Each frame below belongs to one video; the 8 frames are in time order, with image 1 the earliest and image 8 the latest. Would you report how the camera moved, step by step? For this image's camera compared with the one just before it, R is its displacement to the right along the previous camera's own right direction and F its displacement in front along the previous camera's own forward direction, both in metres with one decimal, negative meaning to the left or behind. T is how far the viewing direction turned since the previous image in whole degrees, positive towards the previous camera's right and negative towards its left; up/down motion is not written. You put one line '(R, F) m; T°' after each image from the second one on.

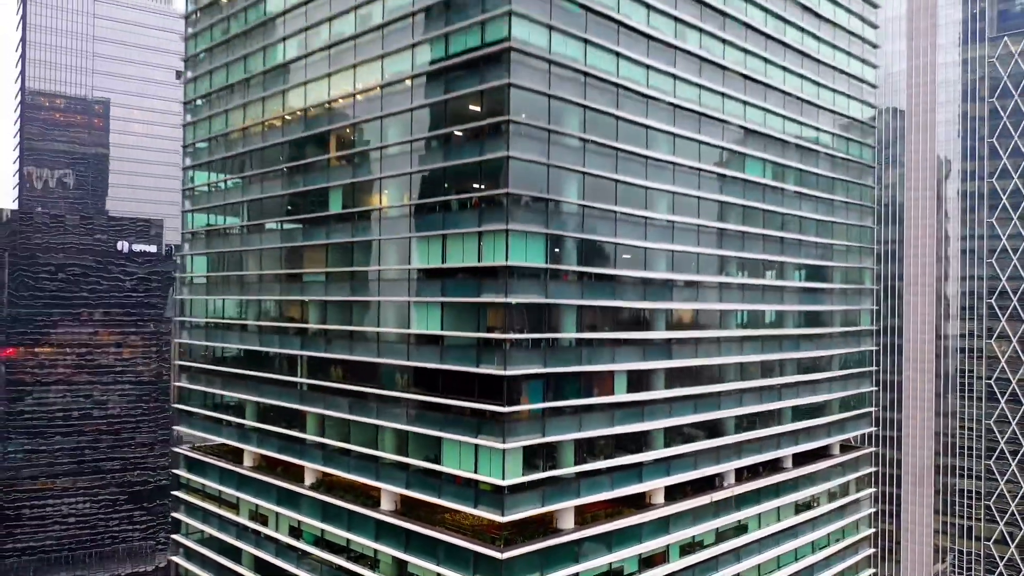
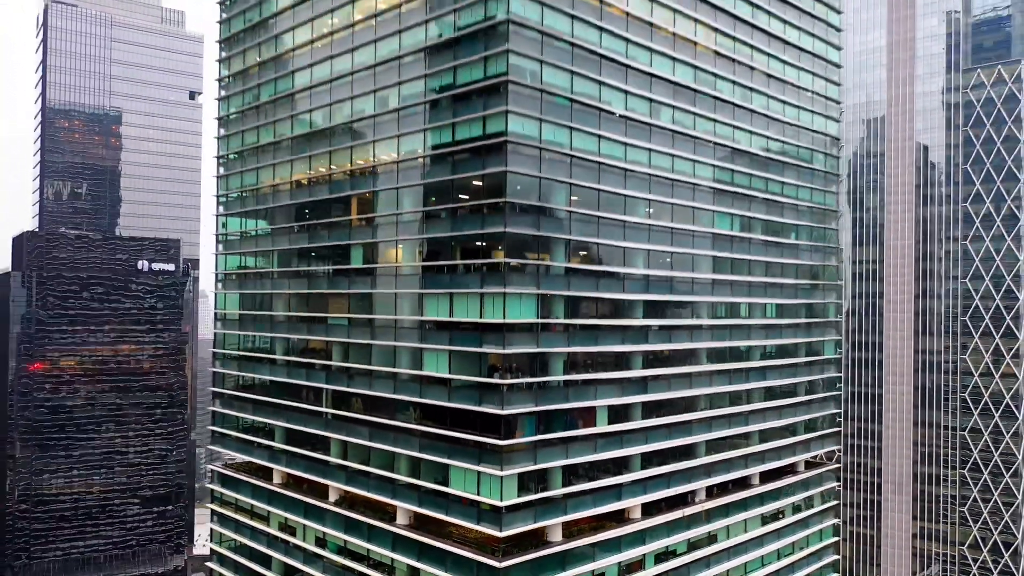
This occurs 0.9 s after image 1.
(+0.3, -7.5) m; 0°
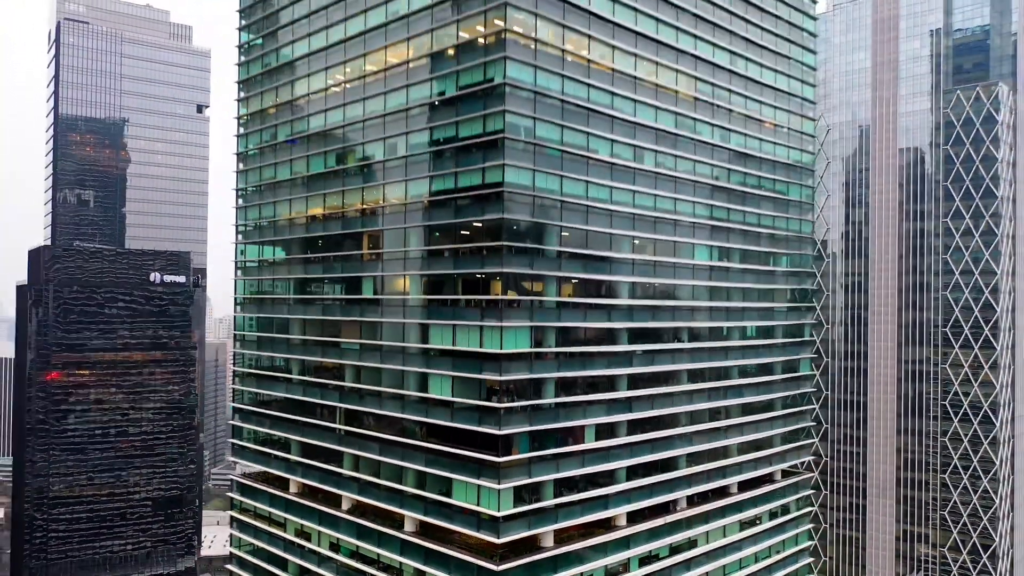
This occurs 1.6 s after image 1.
(+0.3, -5.6) m; 0°
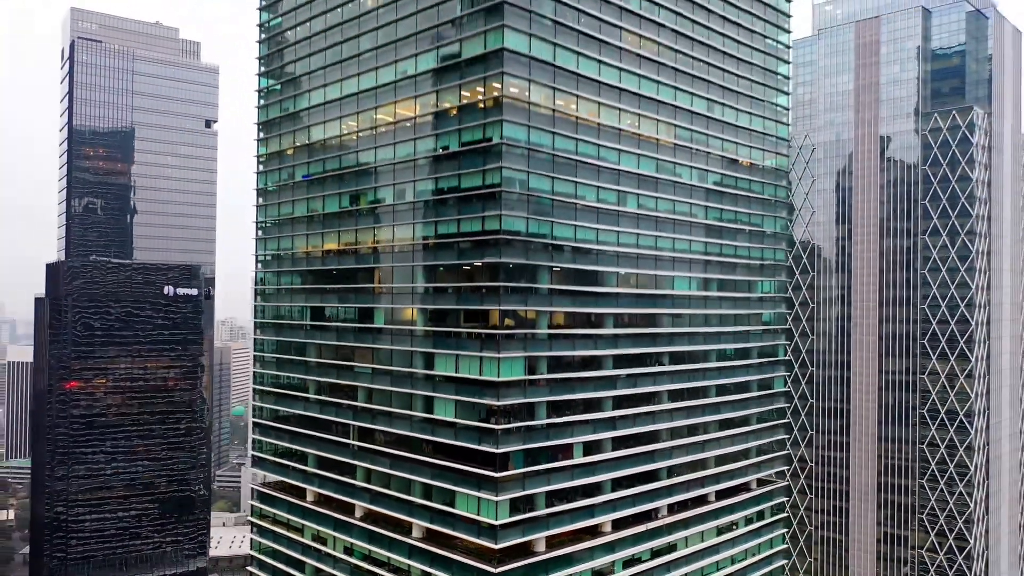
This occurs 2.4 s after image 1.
(+0.3, -6.9) m; 0°
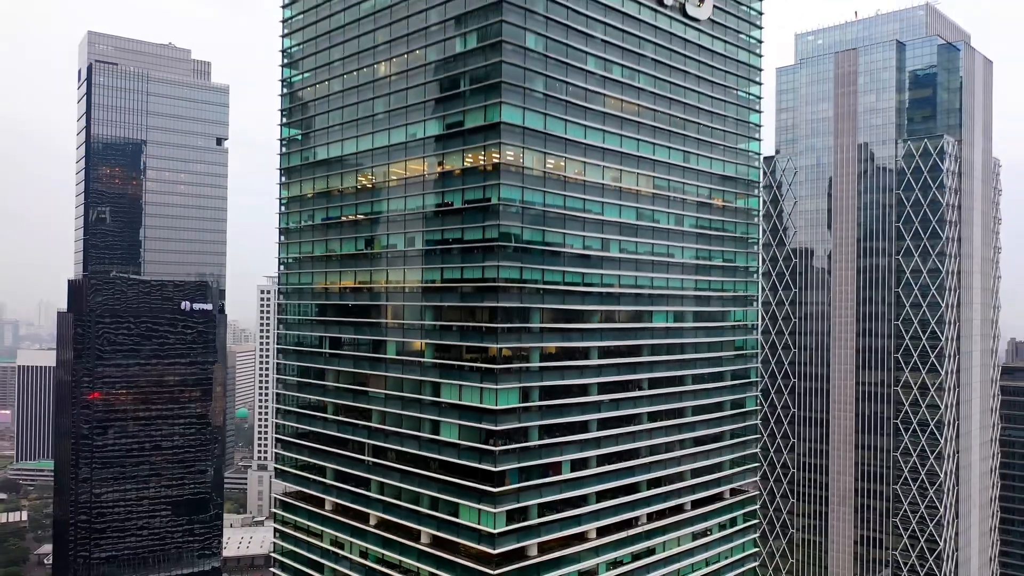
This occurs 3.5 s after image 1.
(+0.3, -9.2) m; 0°
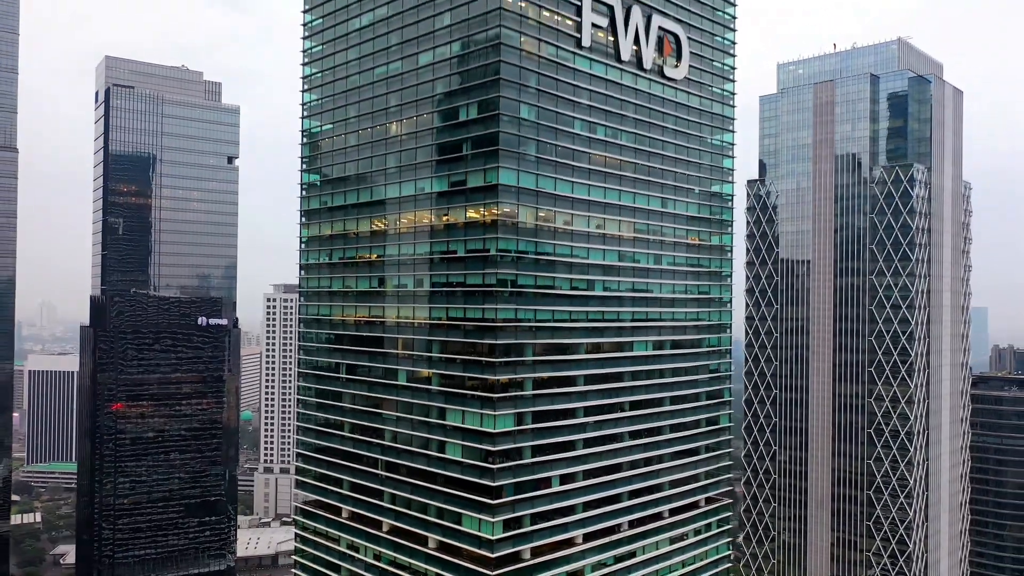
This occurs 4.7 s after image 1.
(+0.4, -10.5) m; 0°
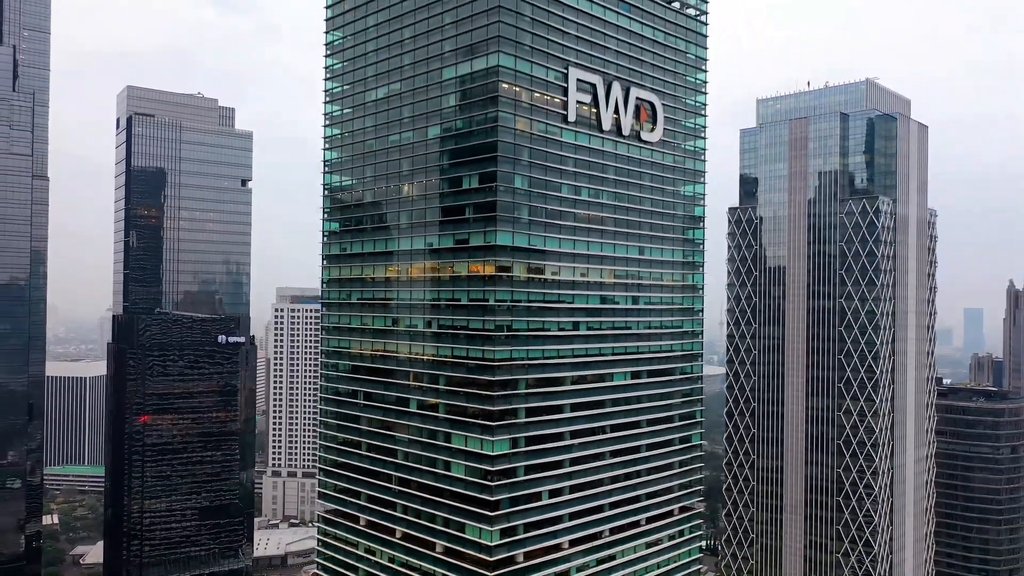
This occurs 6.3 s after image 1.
(+0.5, -14.1) m; 0°
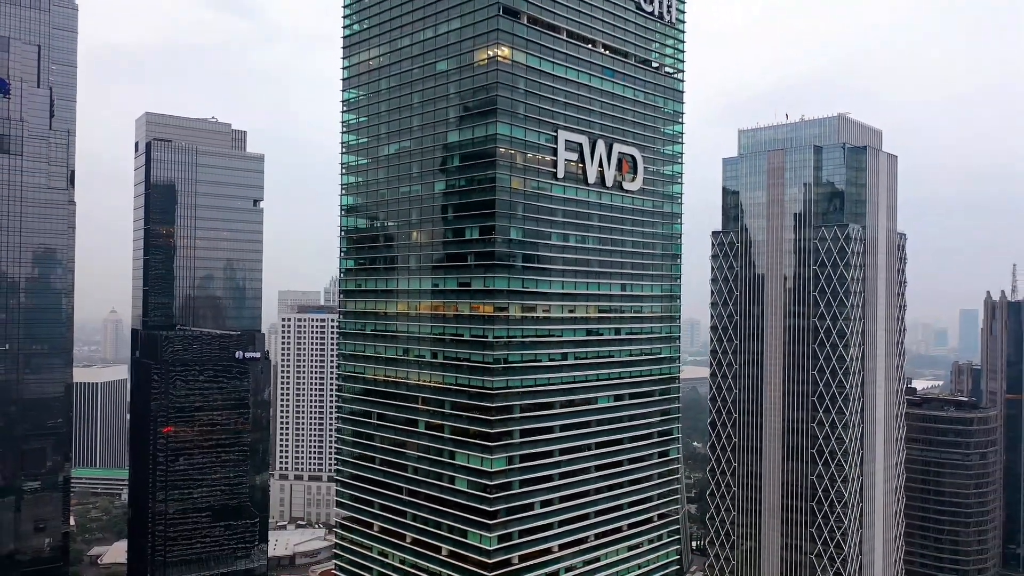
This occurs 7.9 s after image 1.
(+0.5, -14.1) m; 0°
